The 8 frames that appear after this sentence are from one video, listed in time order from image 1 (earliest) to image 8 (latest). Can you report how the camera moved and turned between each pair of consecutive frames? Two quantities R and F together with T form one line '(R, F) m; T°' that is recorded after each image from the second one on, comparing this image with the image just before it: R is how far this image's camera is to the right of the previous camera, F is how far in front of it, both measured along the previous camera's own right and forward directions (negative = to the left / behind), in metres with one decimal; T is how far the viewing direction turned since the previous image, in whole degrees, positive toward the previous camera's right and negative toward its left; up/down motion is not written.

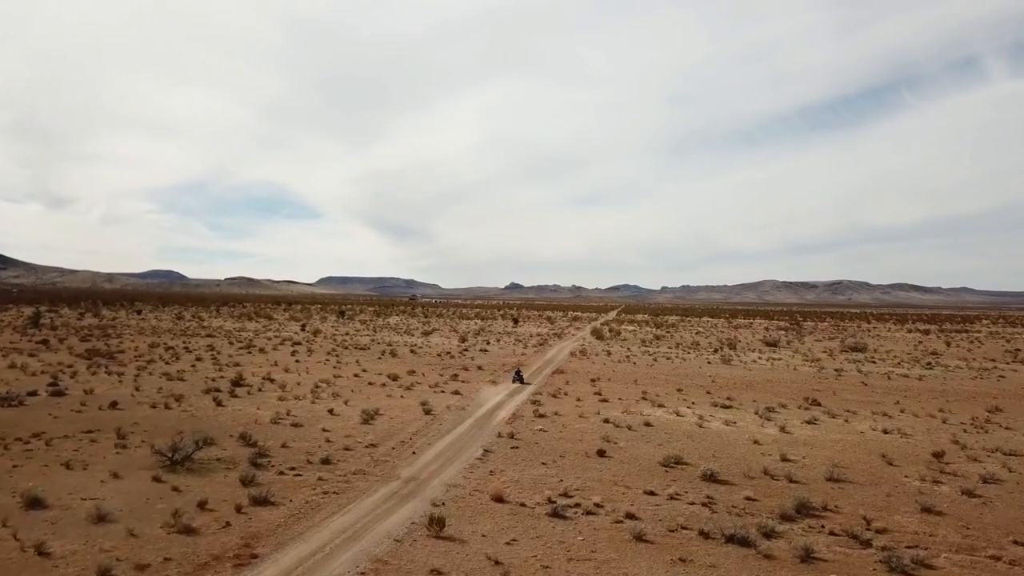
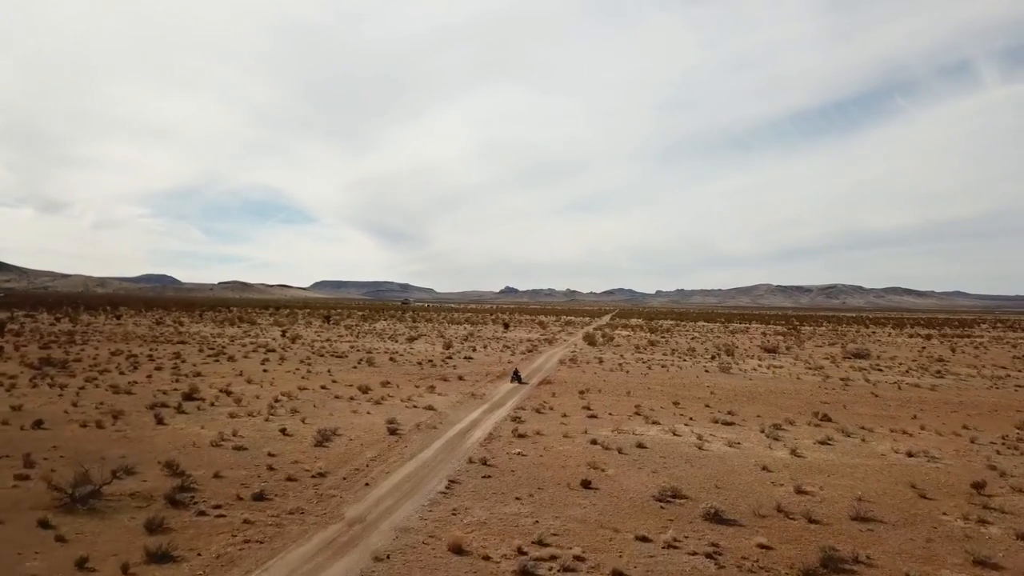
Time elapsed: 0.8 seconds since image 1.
(+0.4, +2.3) m; 0°
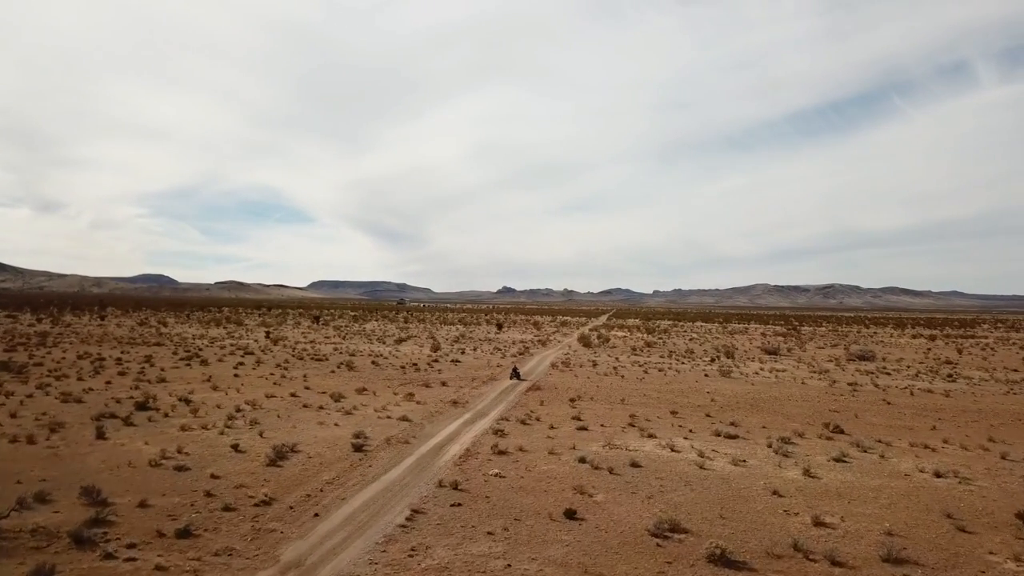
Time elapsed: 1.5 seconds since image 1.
(+0.4, +1.9) m; 0°
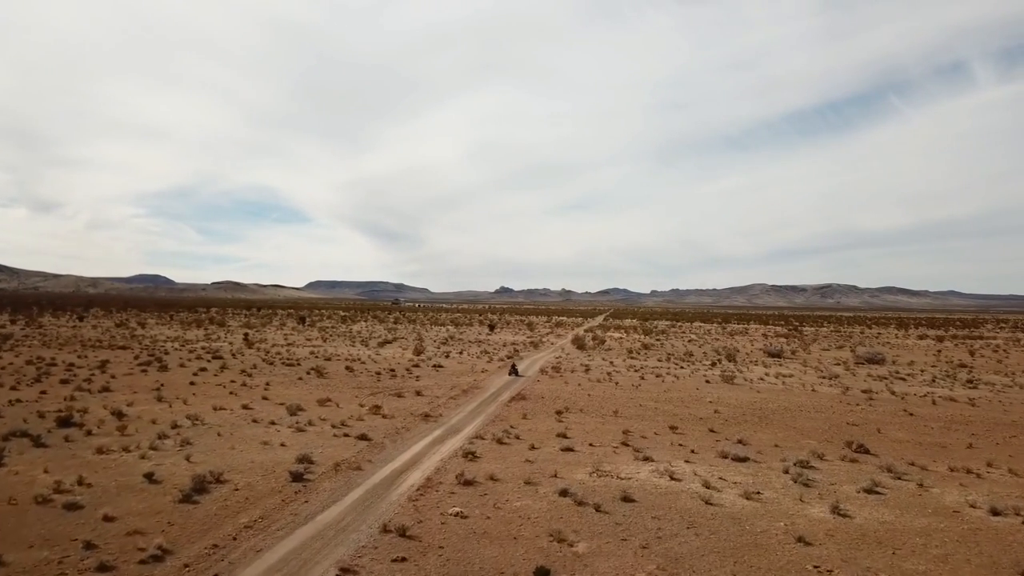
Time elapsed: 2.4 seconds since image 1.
(+0.5, +2.7) m; 0°
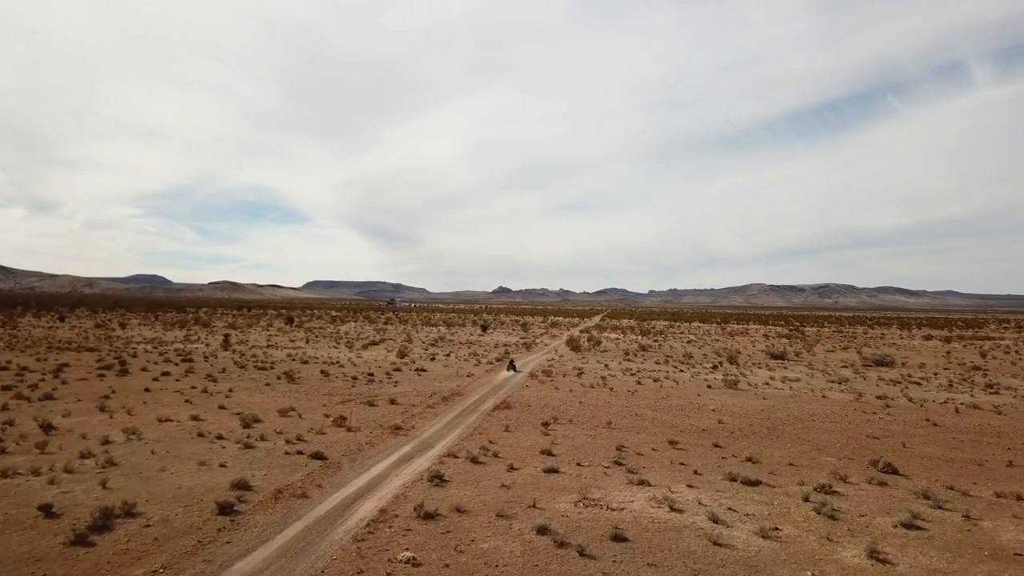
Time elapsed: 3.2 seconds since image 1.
(+0.4, +2.2) m; 0°
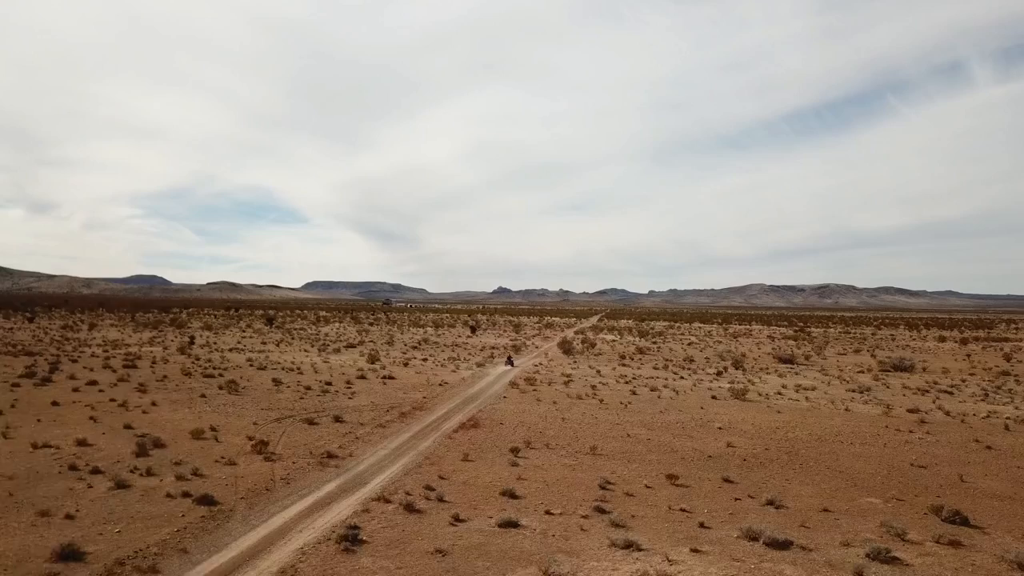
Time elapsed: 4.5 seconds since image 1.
(+0.8, +3.7) m; 0°
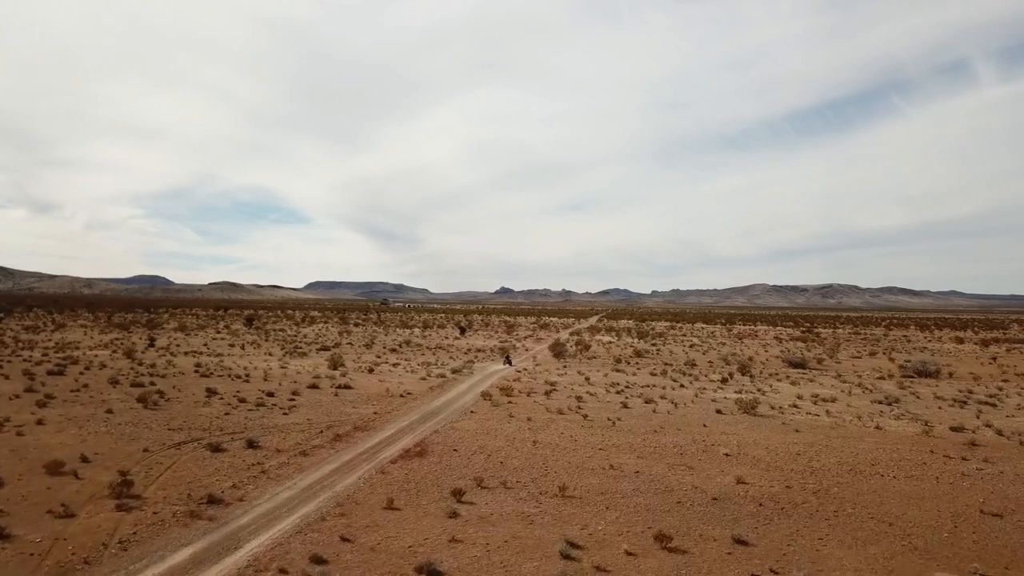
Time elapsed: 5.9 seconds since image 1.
(+0.9, +3.8) m; 0°
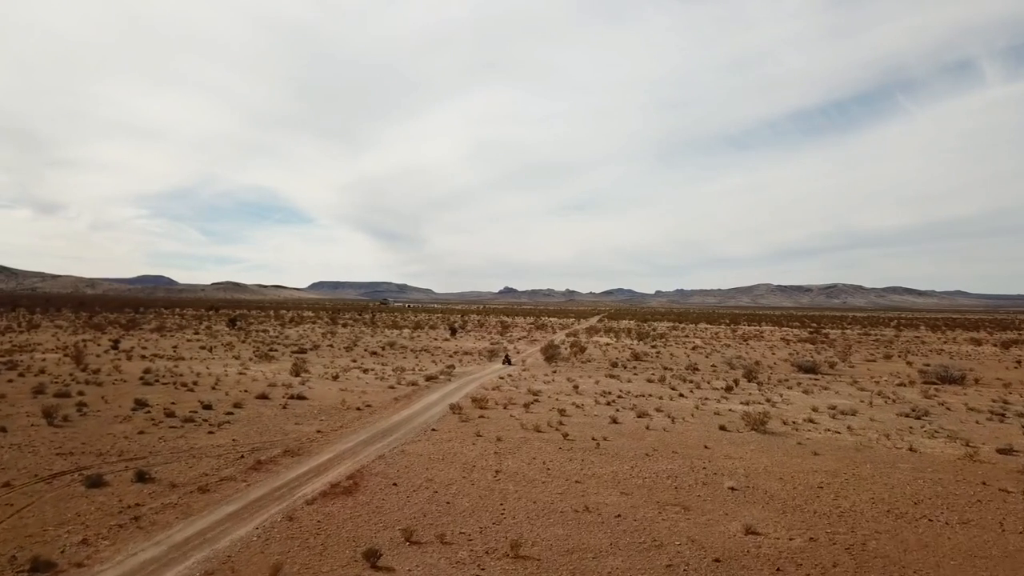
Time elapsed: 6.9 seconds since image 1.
(+0.8, +3.0) m; 0°
